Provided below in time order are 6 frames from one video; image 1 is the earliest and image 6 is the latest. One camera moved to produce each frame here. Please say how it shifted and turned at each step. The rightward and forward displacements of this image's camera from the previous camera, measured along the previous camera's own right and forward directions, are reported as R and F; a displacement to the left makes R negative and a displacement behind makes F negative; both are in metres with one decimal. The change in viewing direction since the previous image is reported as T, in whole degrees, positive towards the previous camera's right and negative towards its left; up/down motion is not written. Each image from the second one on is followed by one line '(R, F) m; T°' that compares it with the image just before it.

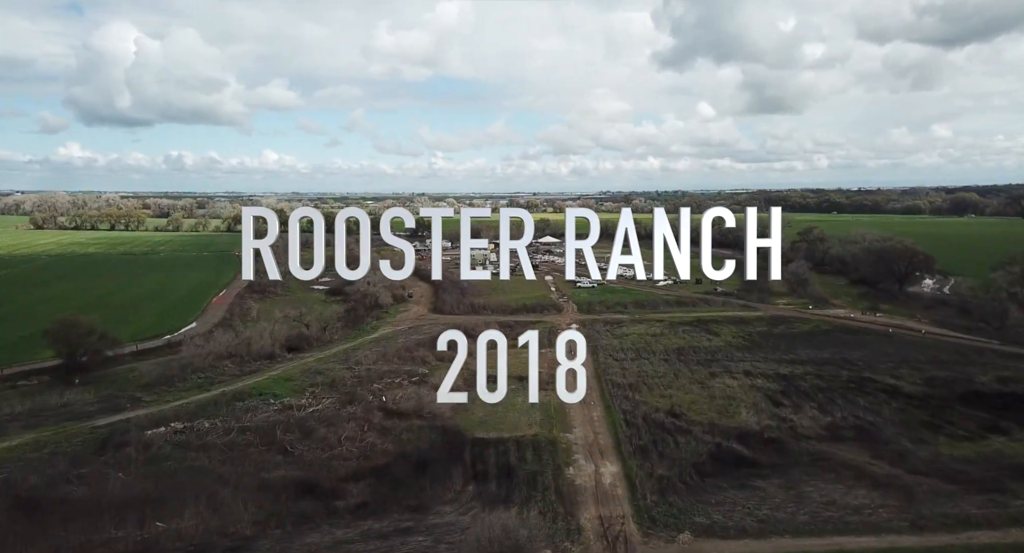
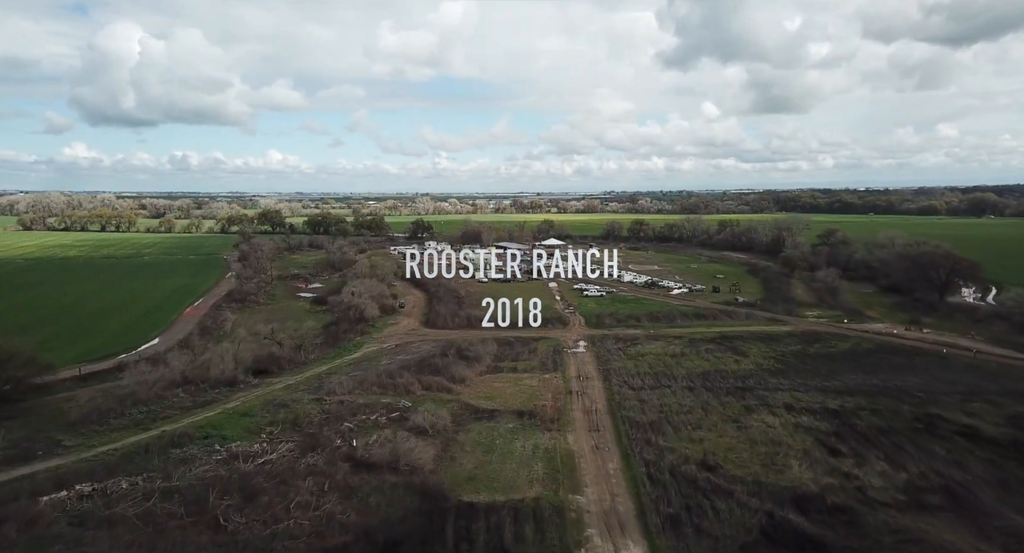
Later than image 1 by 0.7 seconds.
(+0.3, +4.1) m; 0°
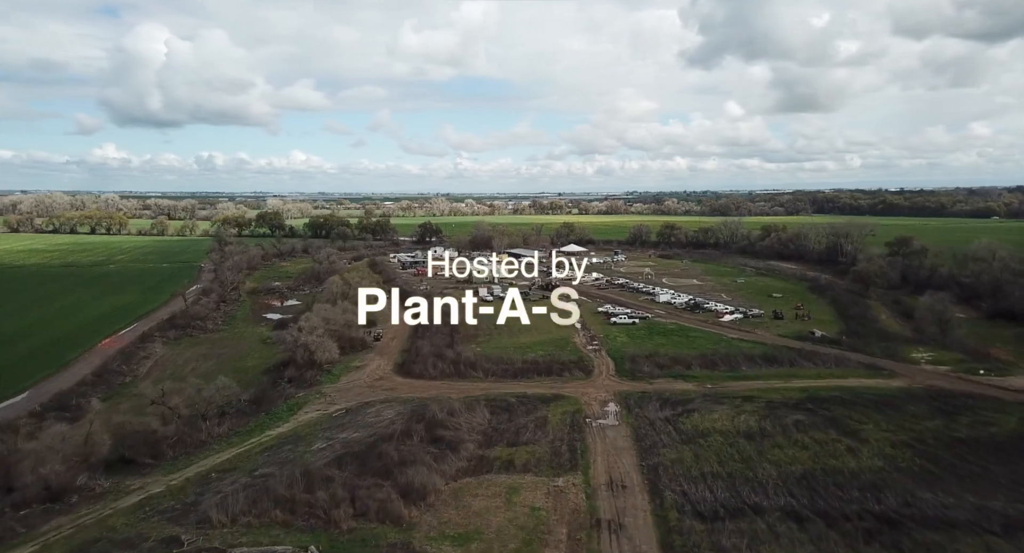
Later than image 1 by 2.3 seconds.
(+0.9, +9.8) m; -2°
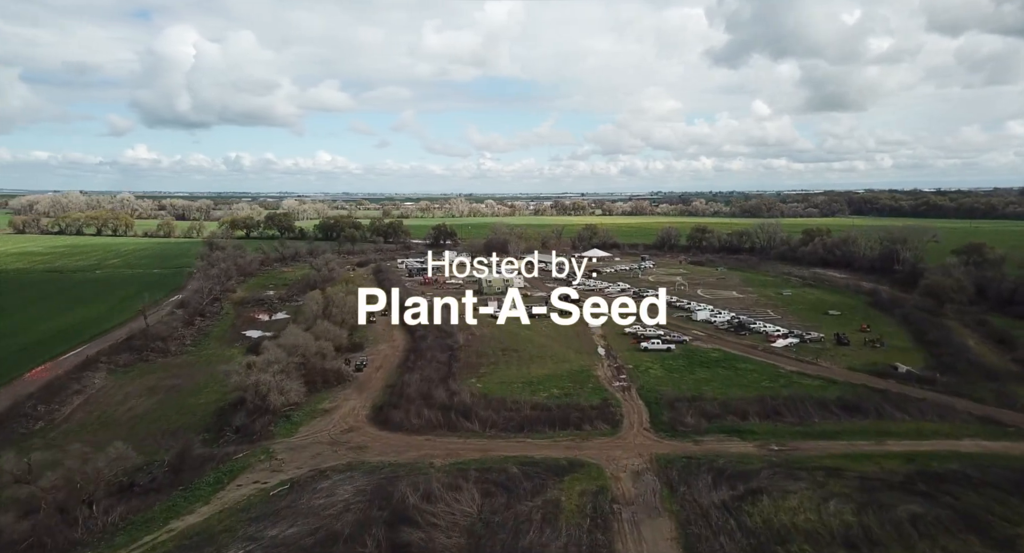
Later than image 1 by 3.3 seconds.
(+0.7, +6.0) m; -2°
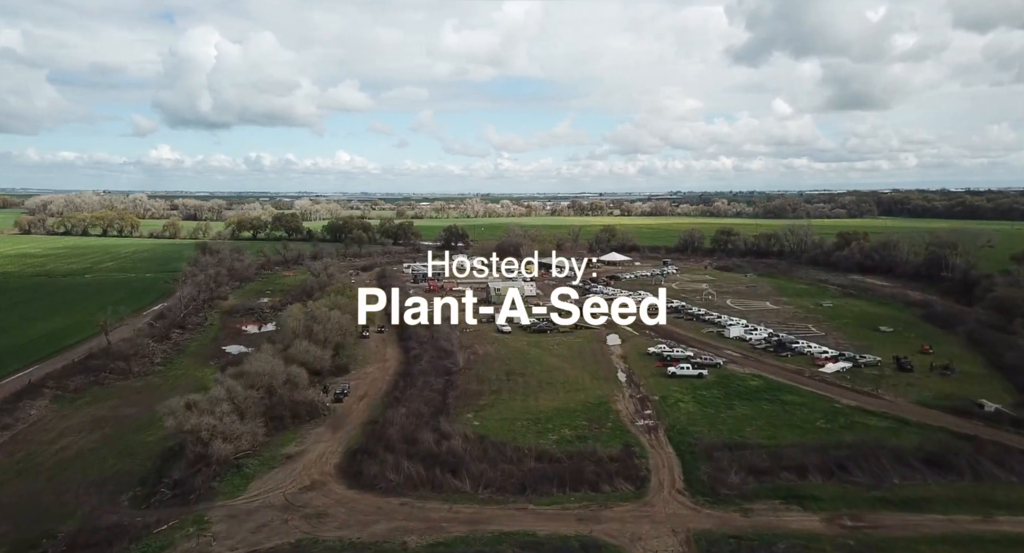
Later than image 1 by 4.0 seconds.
(+0.5, +4.2) m; -2°
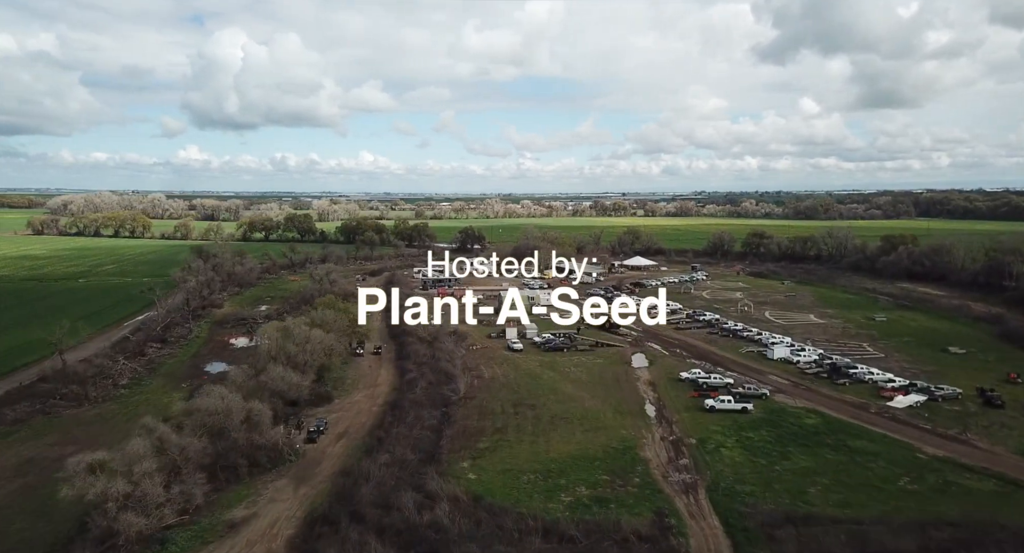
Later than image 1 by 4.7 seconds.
(+0.6, +4.2) m; -2°
